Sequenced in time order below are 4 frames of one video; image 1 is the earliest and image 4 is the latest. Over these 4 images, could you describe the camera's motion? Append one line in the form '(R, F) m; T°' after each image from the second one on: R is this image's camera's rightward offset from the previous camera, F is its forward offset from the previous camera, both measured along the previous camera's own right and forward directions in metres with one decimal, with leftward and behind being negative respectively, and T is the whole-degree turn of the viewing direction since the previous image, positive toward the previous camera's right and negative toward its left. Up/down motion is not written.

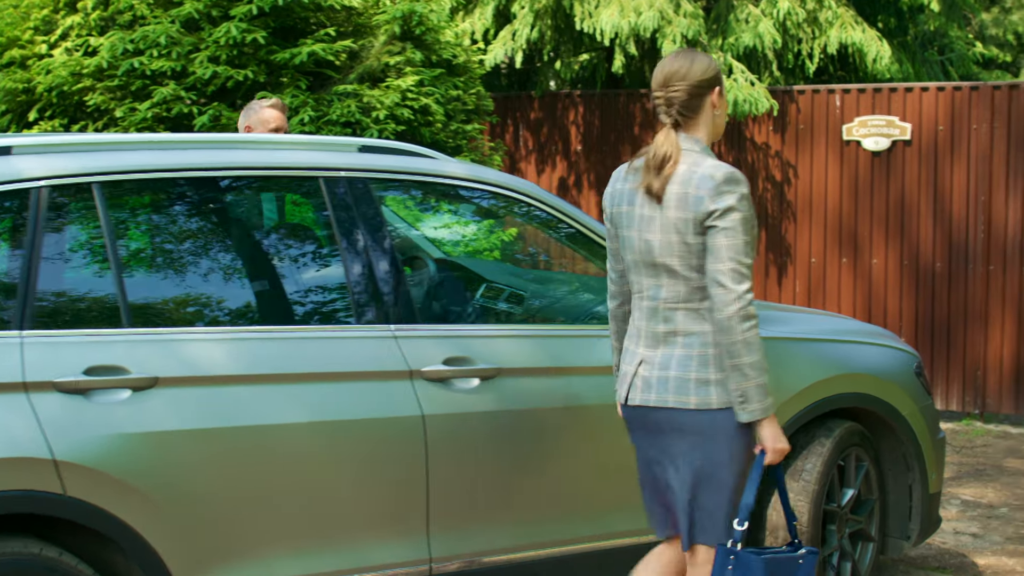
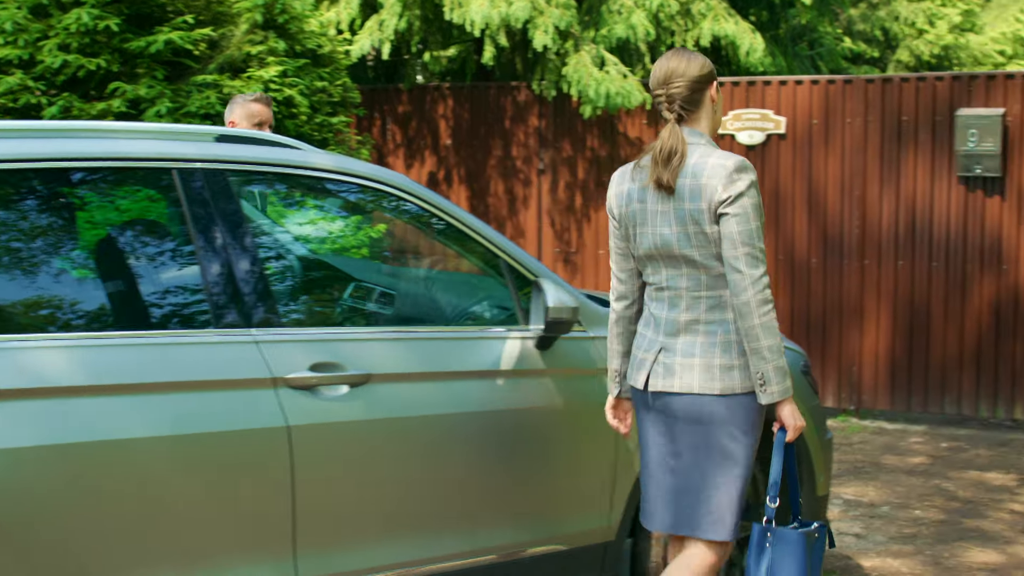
(0.0, +0.5) m; +7°
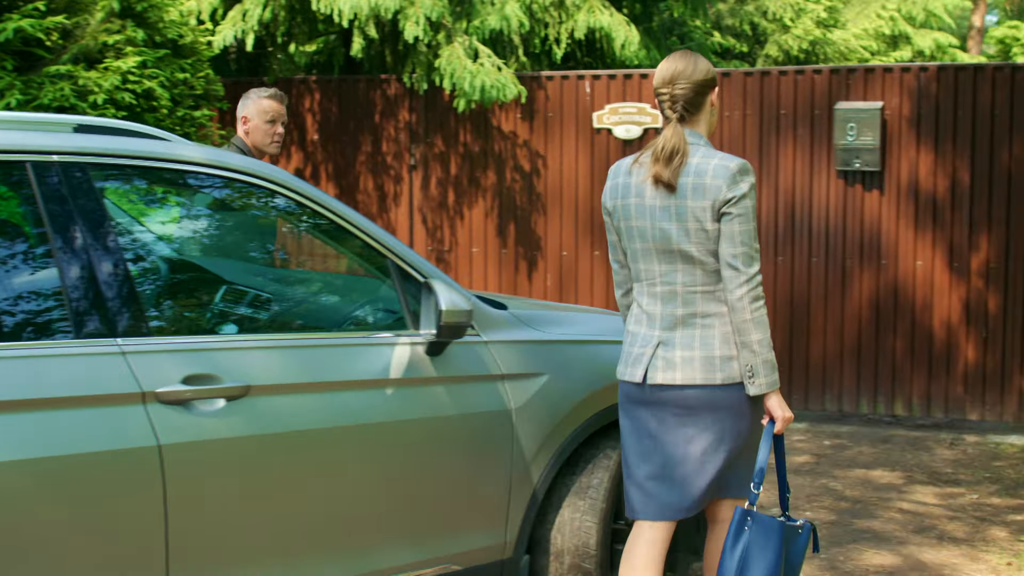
(0.0, +0.4) m; +7°
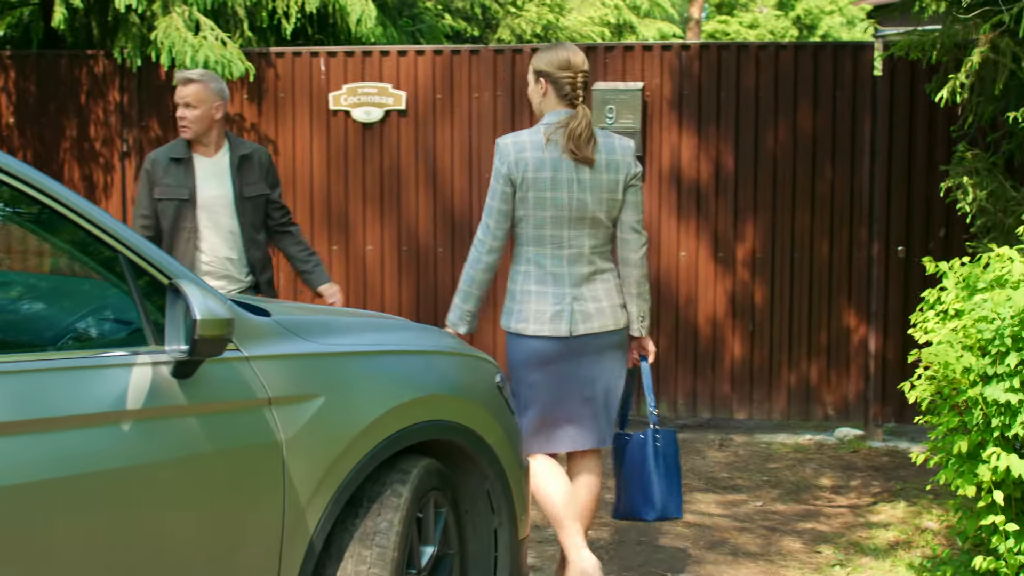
(-0.1, +0.9) m; +14°
